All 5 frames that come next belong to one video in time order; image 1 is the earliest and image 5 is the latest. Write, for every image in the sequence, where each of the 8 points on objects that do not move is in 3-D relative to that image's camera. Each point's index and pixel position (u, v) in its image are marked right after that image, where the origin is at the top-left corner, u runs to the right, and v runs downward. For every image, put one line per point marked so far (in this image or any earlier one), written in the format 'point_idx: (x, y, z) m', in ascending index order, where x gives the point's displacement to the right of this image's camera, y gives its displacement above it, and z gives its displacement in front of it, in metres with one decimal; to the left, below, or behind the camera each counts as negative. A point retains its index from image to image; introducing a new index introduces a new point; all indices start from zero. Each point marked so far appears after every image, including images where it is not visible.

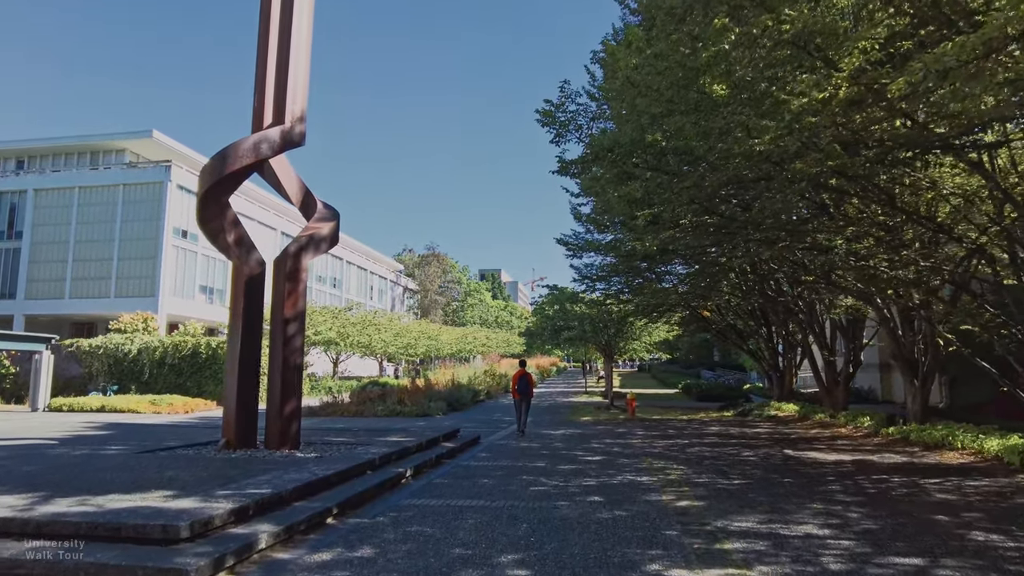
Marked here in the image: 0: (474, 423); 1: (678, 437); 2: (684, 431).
0: (-0.9, -3.8, +18.7) m
1: (+3.5, -3.1, +14.1) m
2: (+4.2, -3.4, +16.2) m
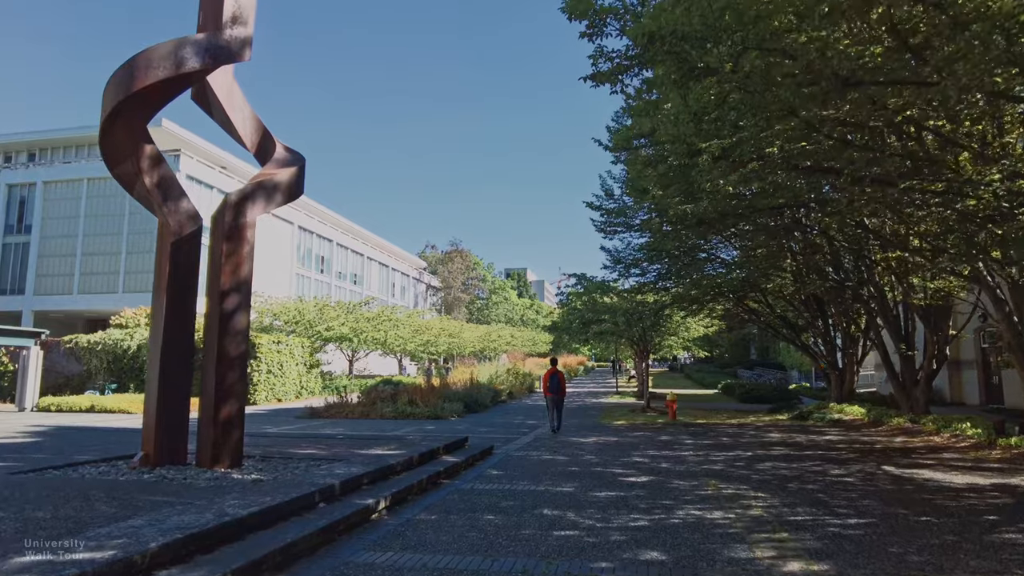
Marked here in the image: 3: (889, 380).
0: (-0.4, -3.4, +16.2) m
1: (+3.9, -2.7, +11.5) m
2: (+4.6, -3.0, +13.5) m
3: (+9.3, -2.3, +16.6) m
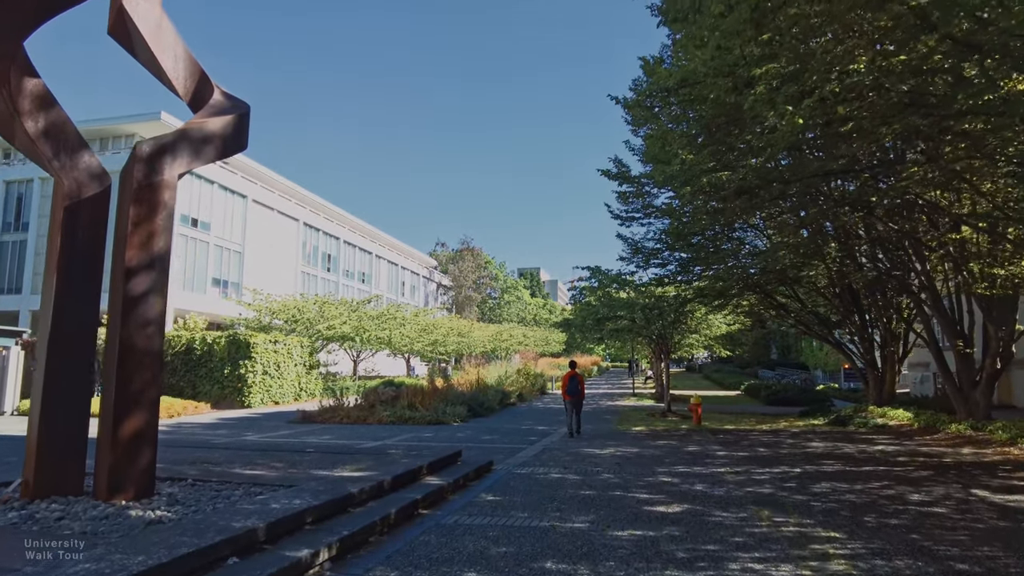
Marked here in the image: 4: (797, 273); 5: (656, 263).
0: (-0.3, -3.2, +14.6) m
1: (+3.9, -2.5, +9.8) m
2: (+4.7, -2.8, +11.8) m
3: (+9.5, -2.0, +14.8) m
4: (+7.7, +0.4, +18.2) m
5: (+4.0, +0.7, +19.2) m
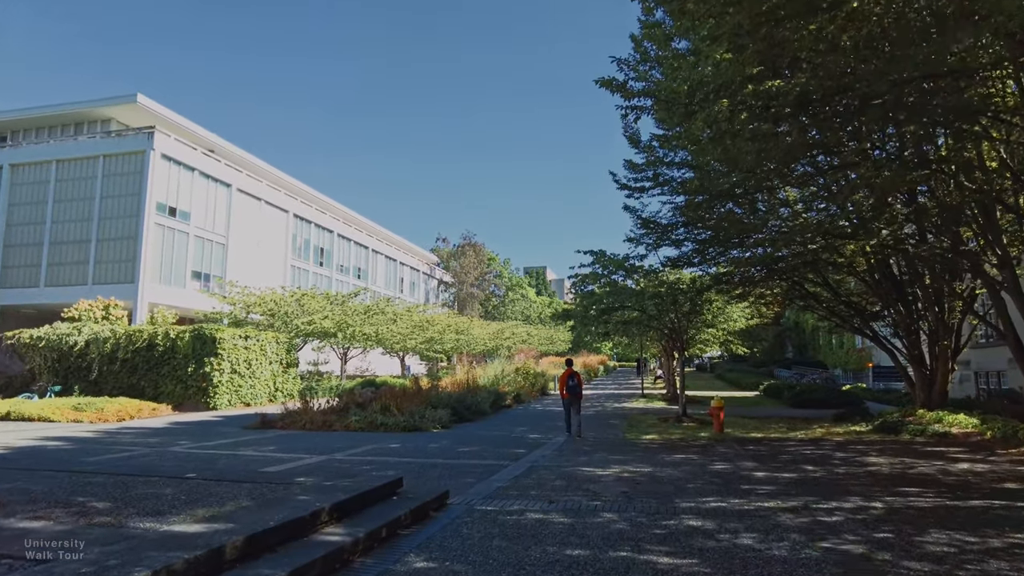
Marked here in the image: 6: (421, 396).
0: (-0.5, -2.8, +12.0) m
1: (+3.6, -2.2, +7.1) m
2: (+4.4, -2.4, +9.1) m
3: (+9.2, -1.7, +12.0) m
4: (+7.4, +0.8, +15.5) m
5: (+3.8, +1.1, +16.5) m
6: (-2.4, -2.8, +17.9) m
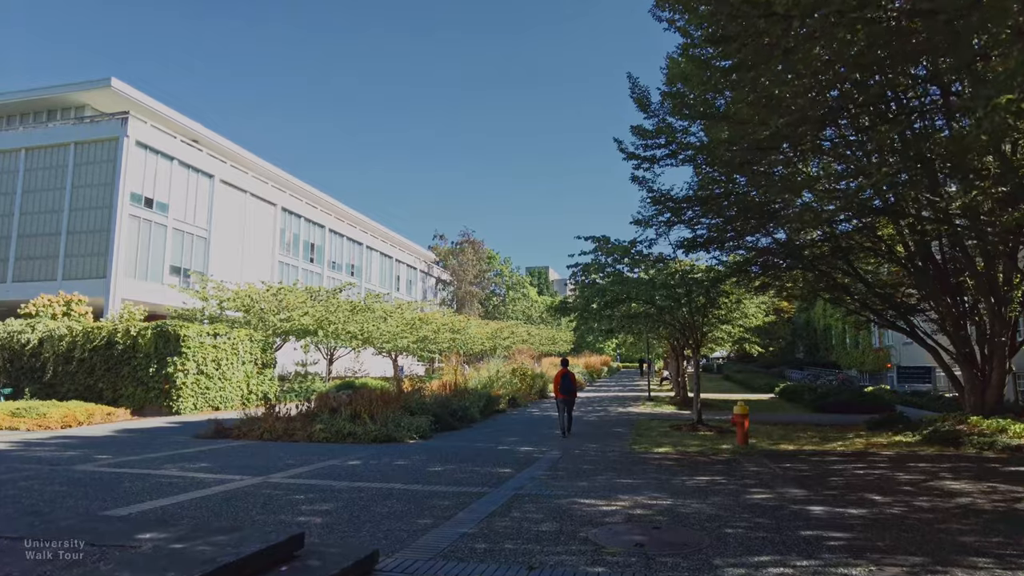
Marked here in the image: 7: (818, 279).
0: (-0.8, -2.6, +9.8) m
1: (+3.3, -1.9, +4.9) m
2: (+4.1, -2.2, +6.9) m
3: (+8.9, -1.4, +9.8) m
4: (+7.2, +1.0, +13.3) m
5: (+3.6, +1.4, +14.3) m
6: (-2.6, -2.6, +15.7) m
7: (+7.4, +0.2, +16.2) m
